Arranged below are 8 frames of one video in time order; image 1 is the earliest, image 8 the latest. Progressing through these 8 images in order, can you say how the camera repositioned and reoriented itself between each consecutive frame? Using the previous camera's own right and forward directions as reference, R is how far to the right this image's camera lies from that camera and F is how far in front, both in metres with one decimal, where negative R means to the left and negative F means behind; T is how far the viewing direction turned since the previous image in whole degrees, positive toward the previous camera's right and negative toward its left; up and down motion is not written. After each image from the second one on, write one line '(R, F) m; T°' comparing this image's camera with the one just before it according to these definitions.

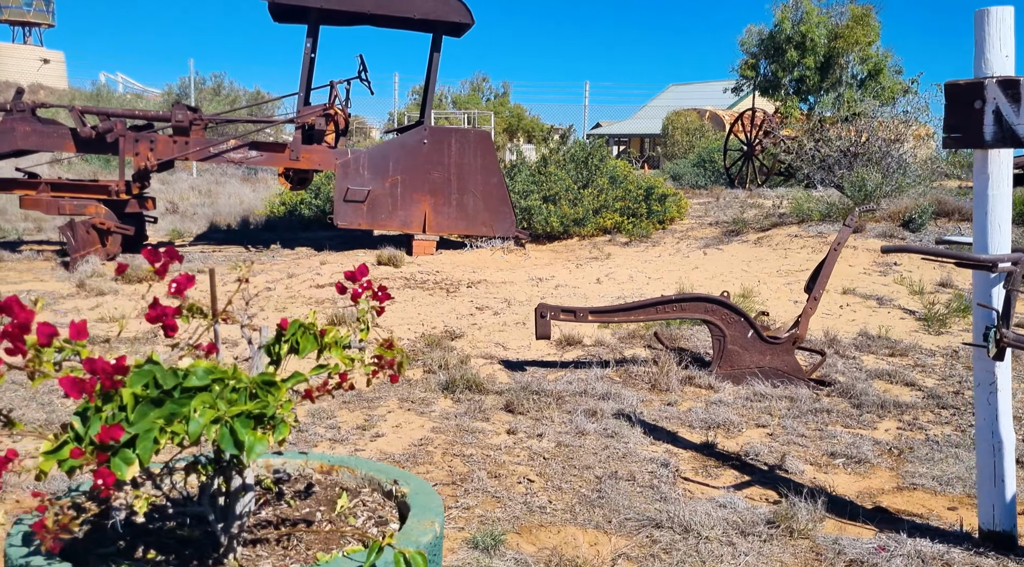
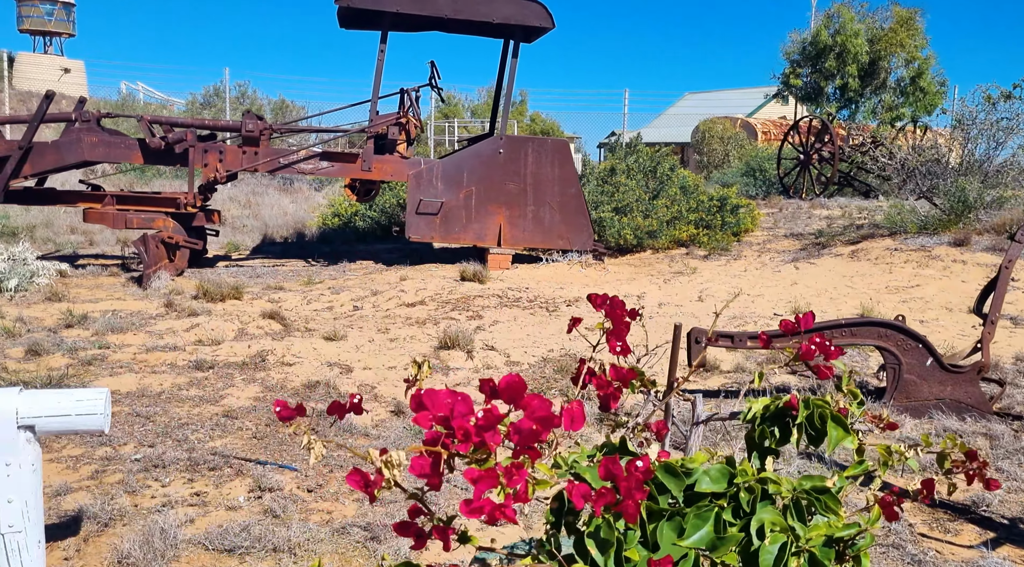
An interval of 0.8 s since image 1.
(-0.7, +0.4) m; -1°
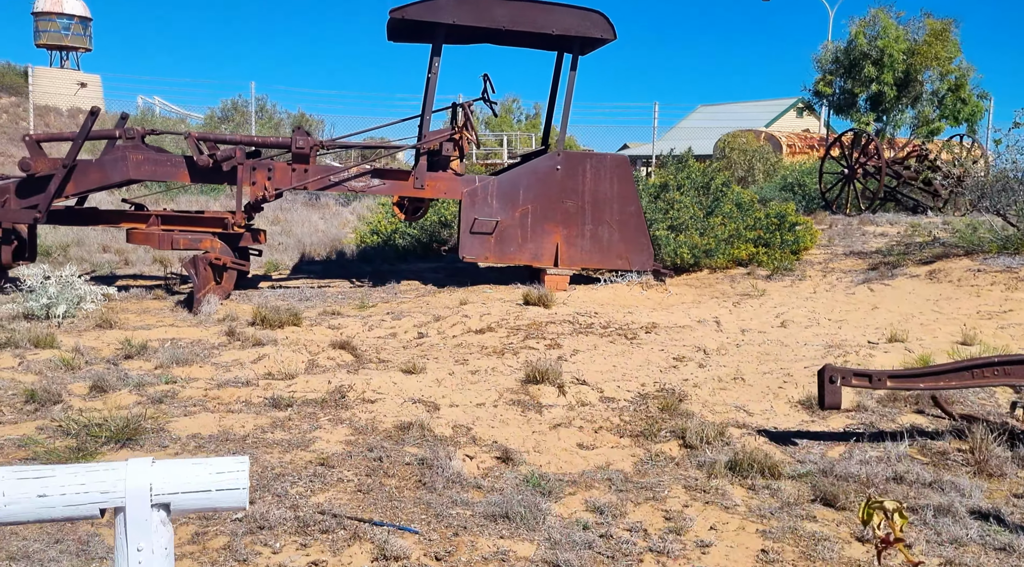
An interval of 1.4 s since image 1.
(-0.5, +0.4) m; -1°
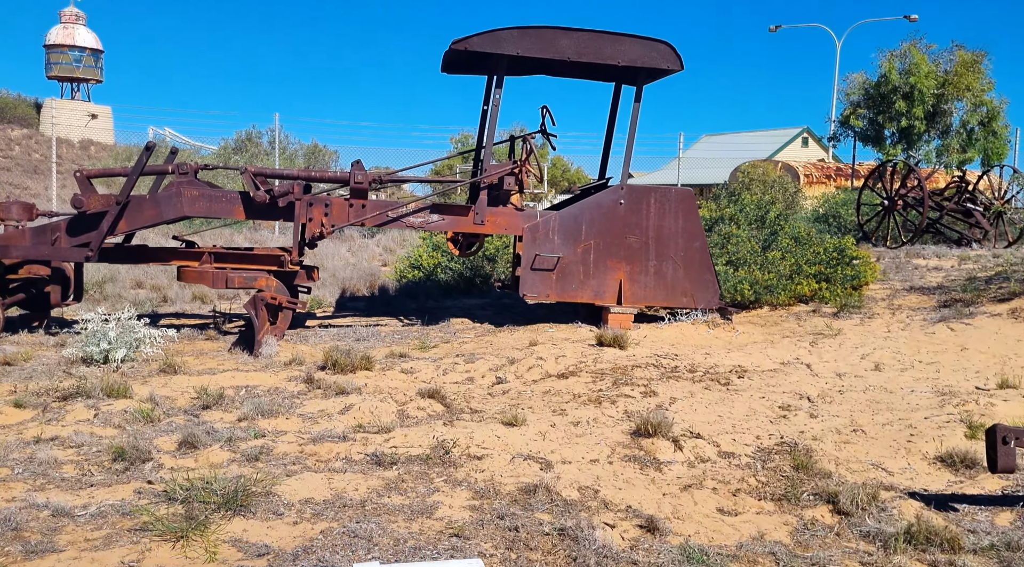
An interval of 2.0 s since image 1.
(-0.6, +0.3) m; 0°
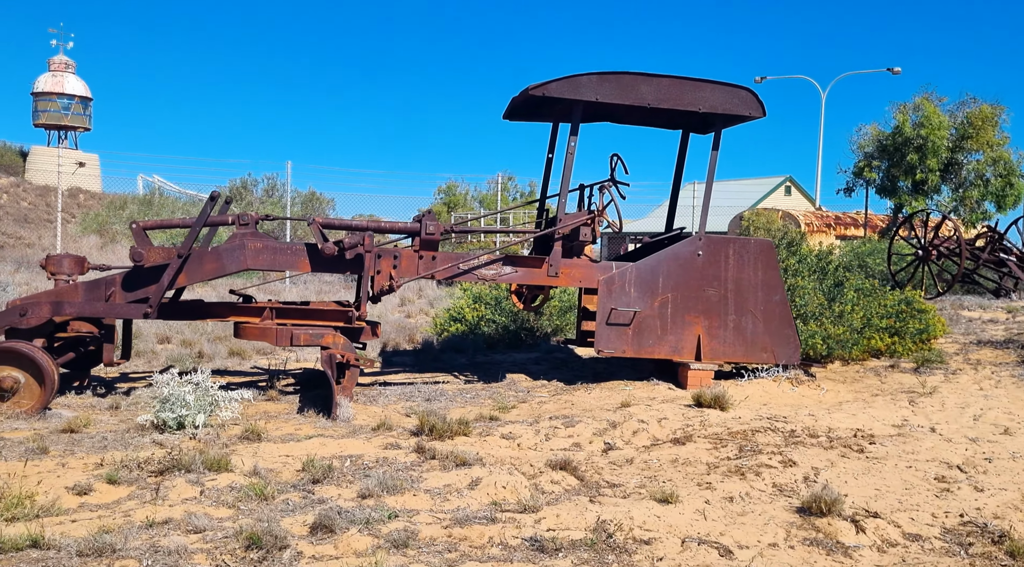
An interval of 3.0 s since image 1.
(-0.9, +0.4) m; +1°
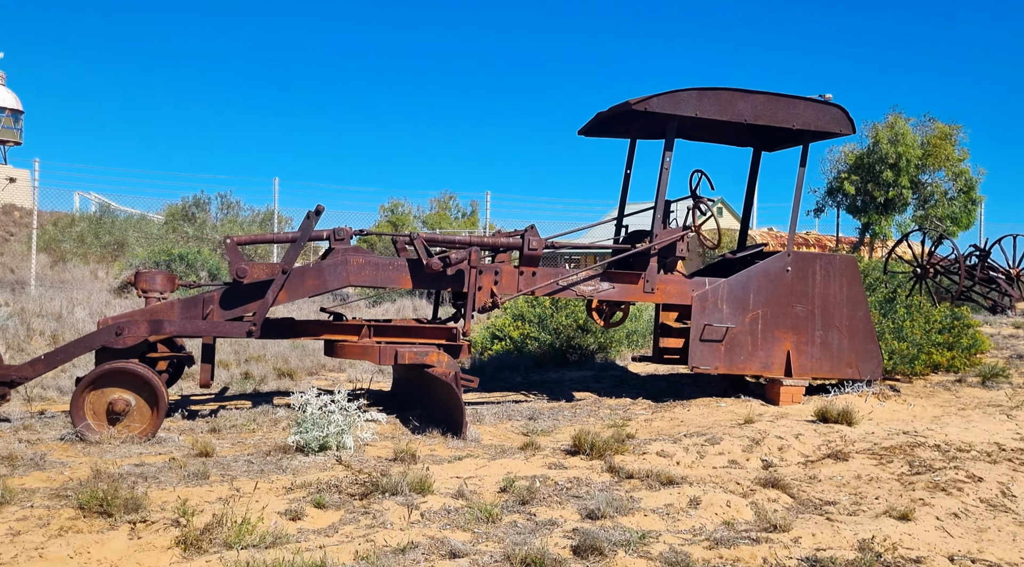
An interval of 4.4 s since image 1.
(-1.5, +0.2) m; +4°
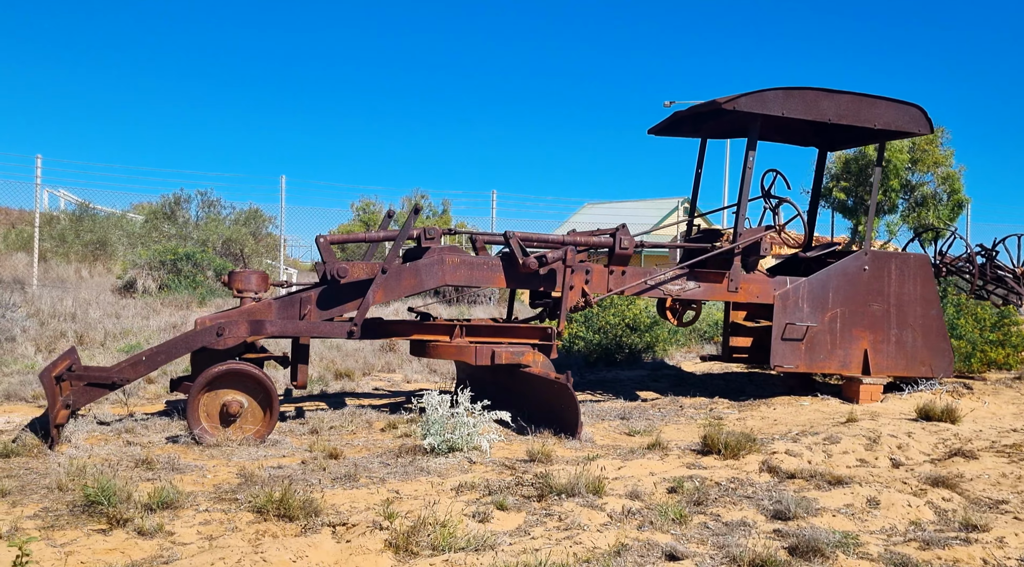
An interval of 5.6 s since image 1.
(-1.1, +0.1) m; +2°
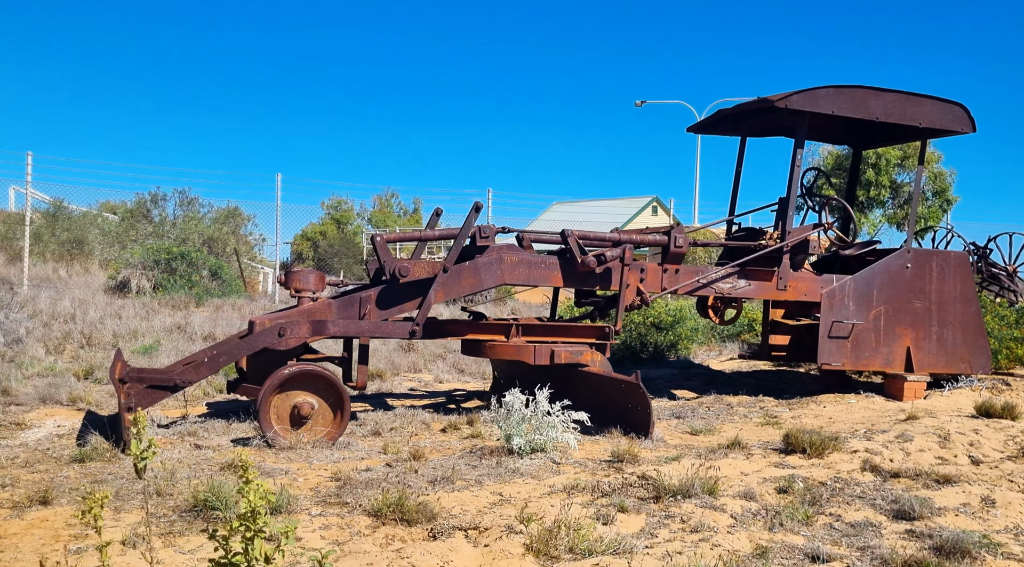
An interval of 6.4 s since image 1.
(-0.8, +0.1) m; +2°
